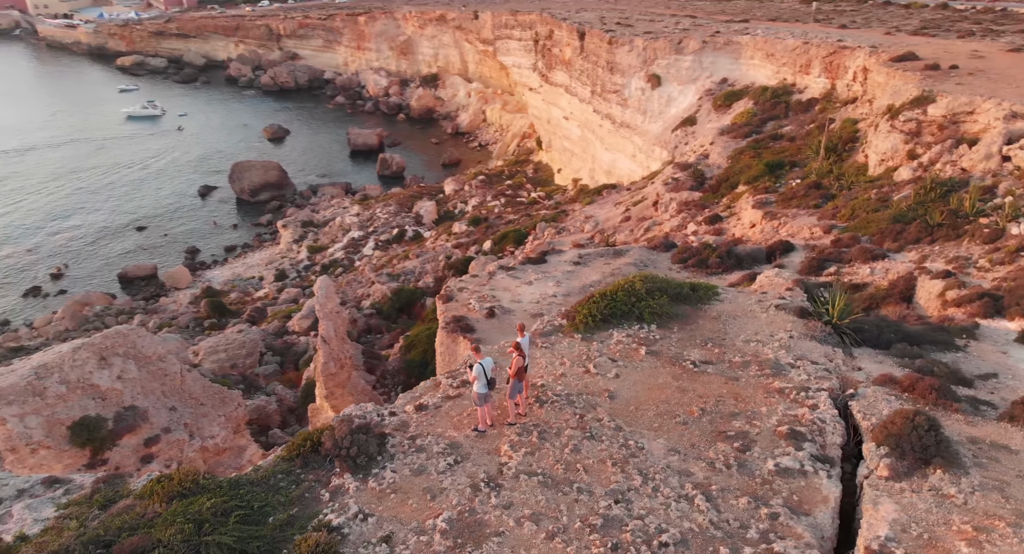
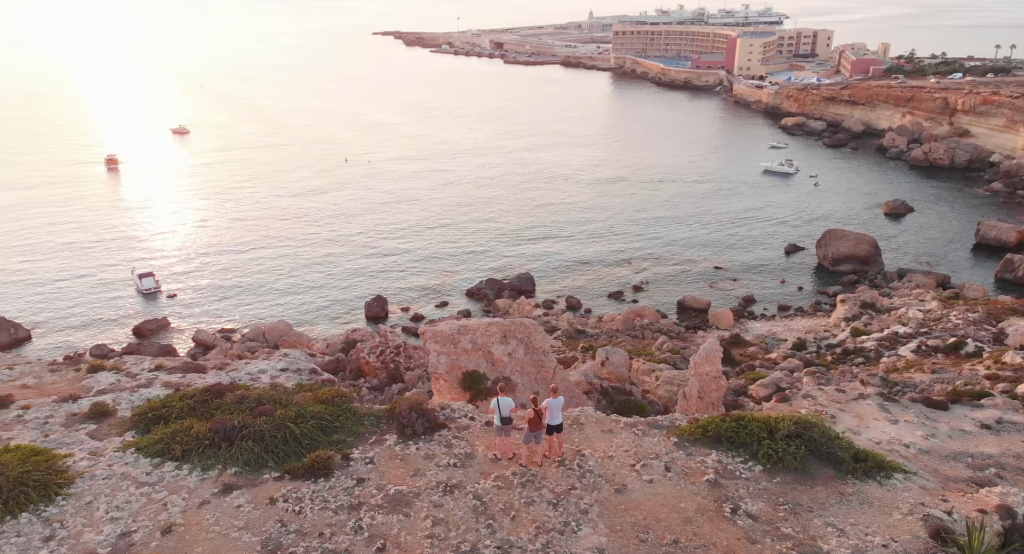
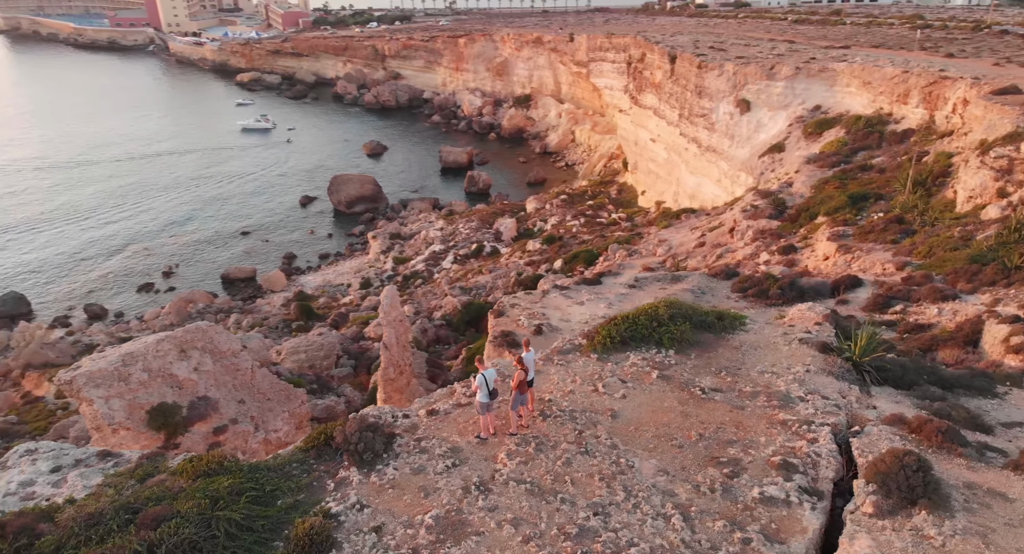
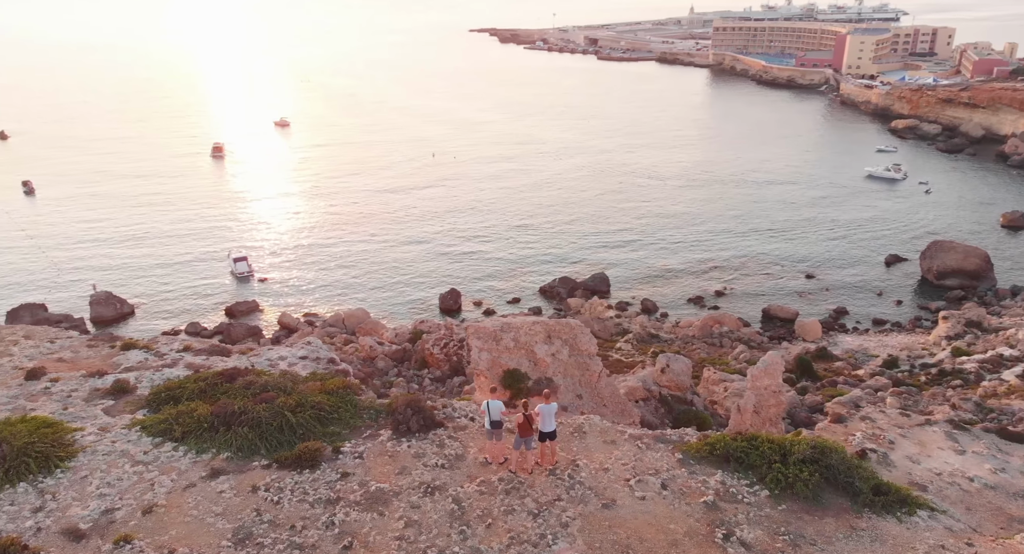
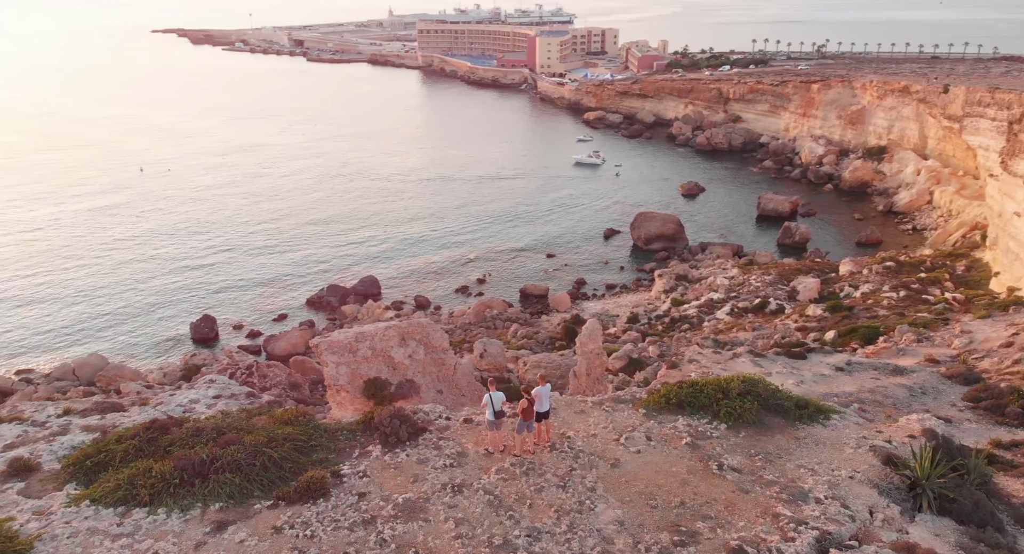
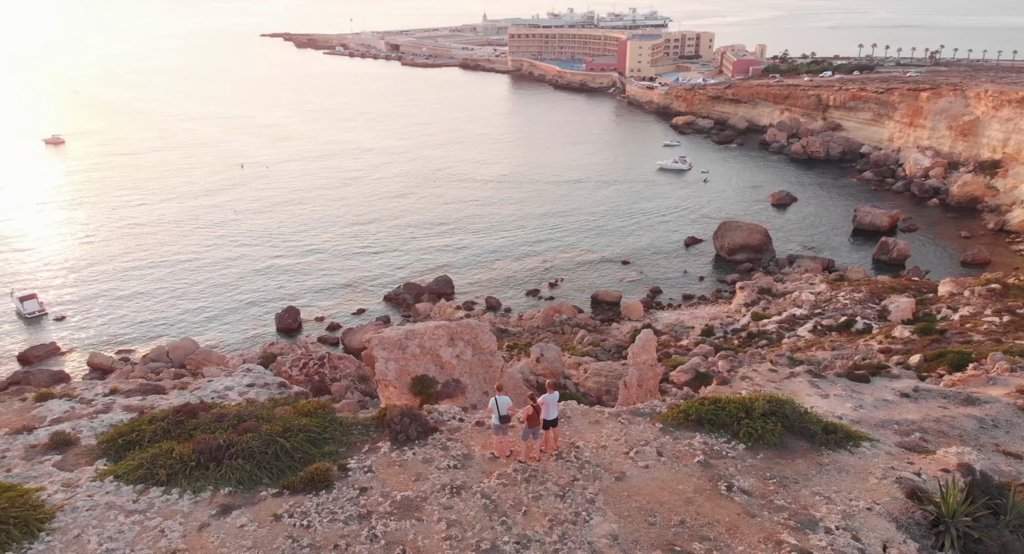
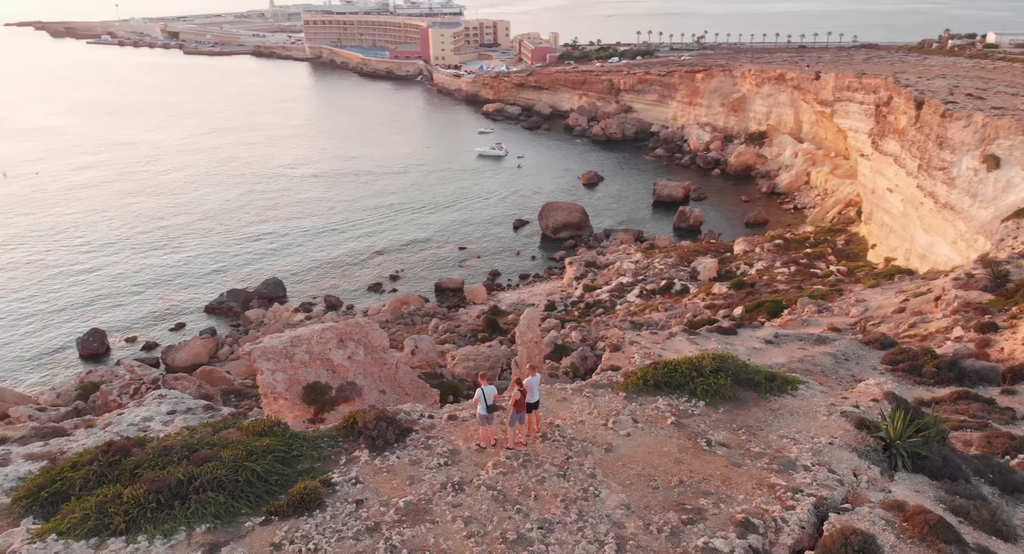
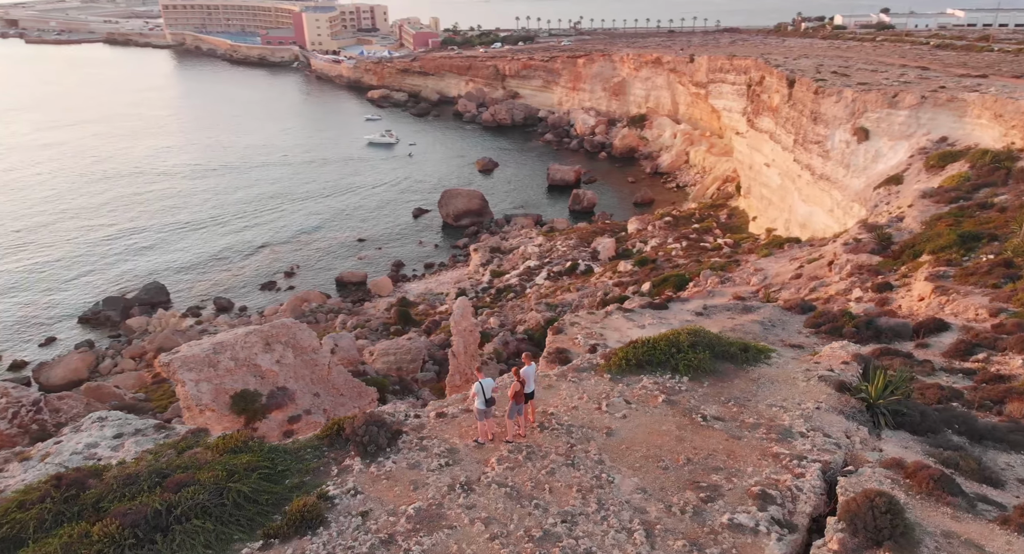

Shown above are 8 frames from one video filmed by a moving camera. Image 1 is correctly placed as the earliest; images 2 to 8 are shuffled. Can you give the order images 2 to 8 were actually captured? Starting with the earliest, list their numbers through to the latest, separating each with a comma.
3, 8, 7, 5, 6, 2, 4
